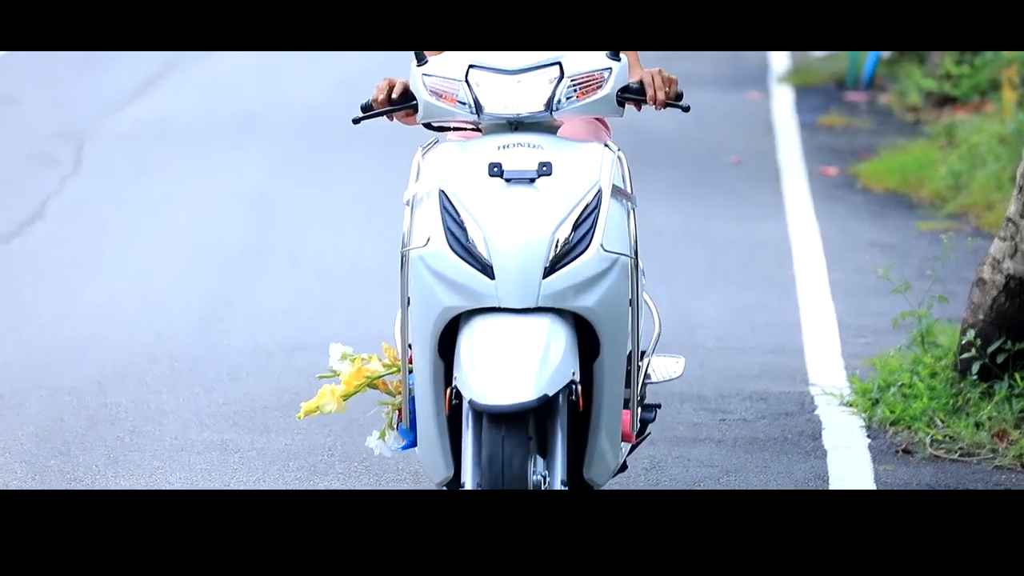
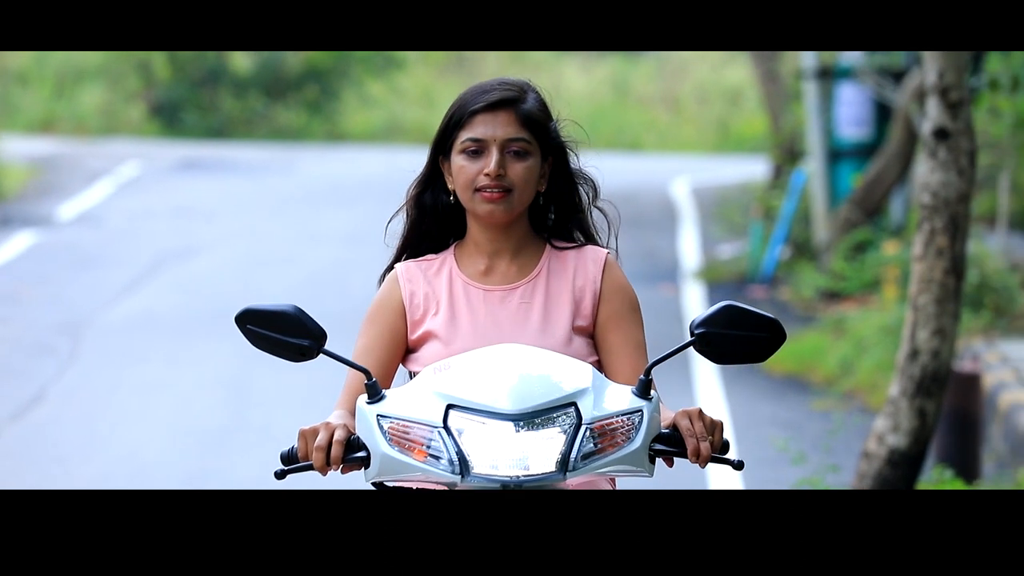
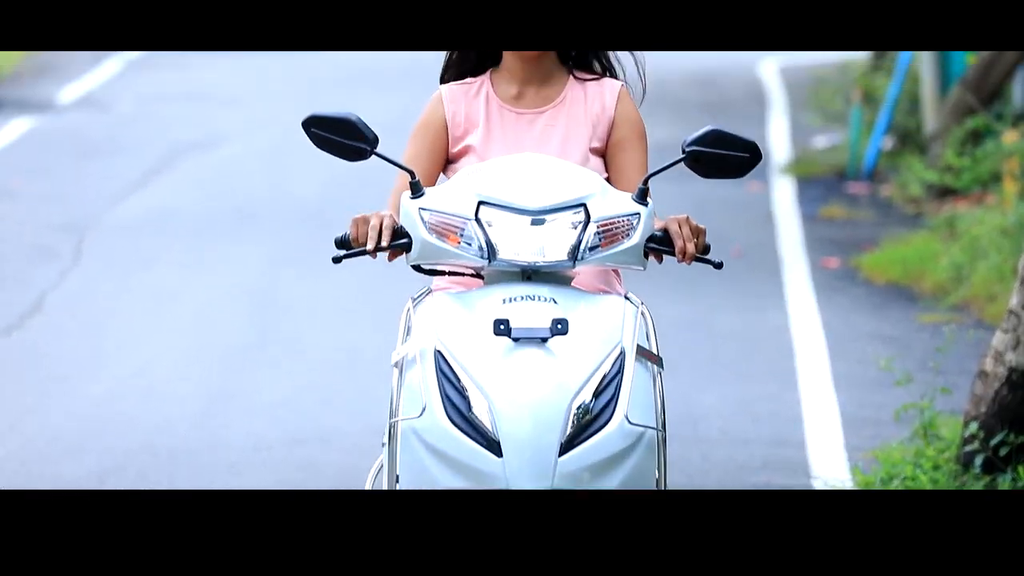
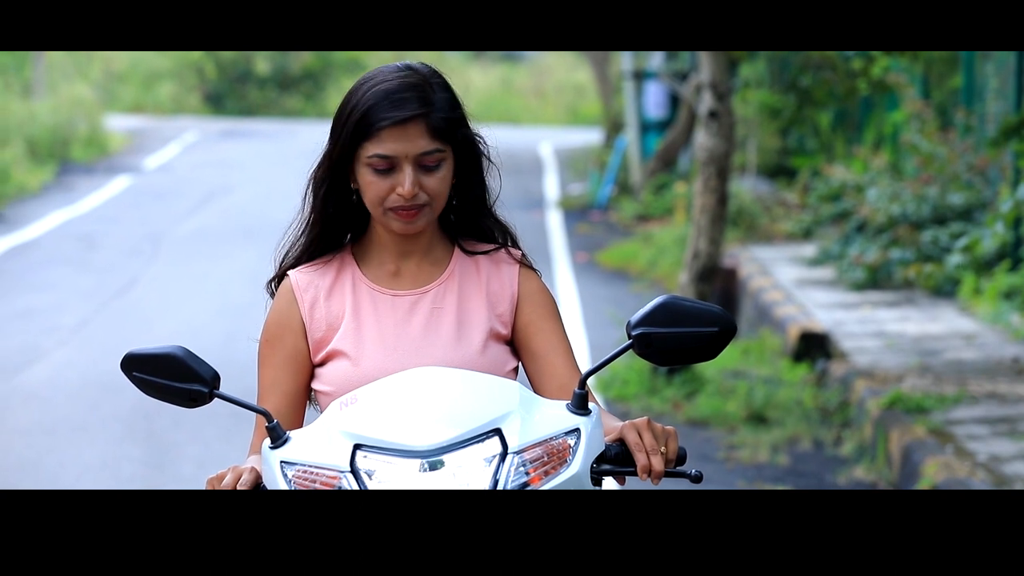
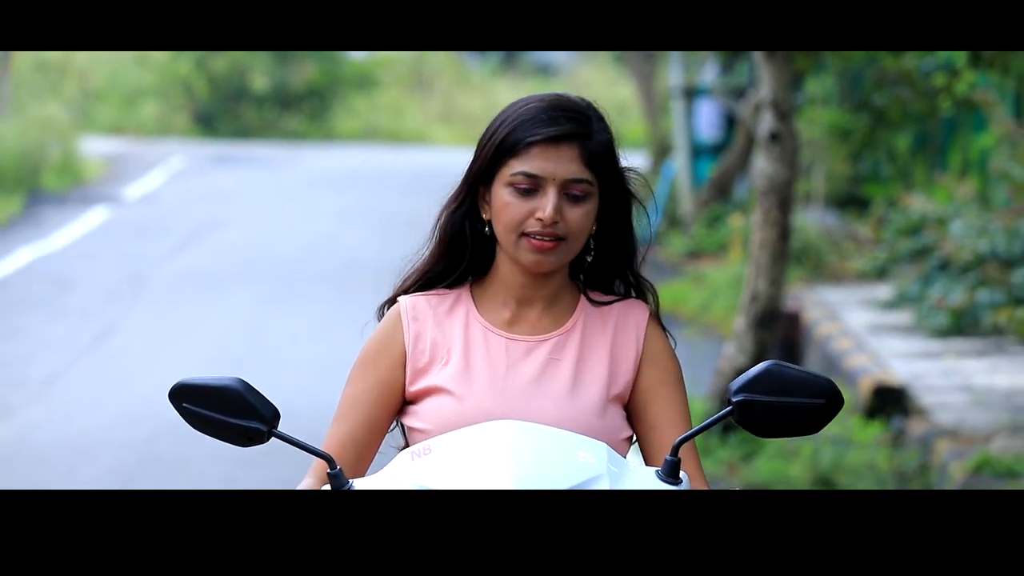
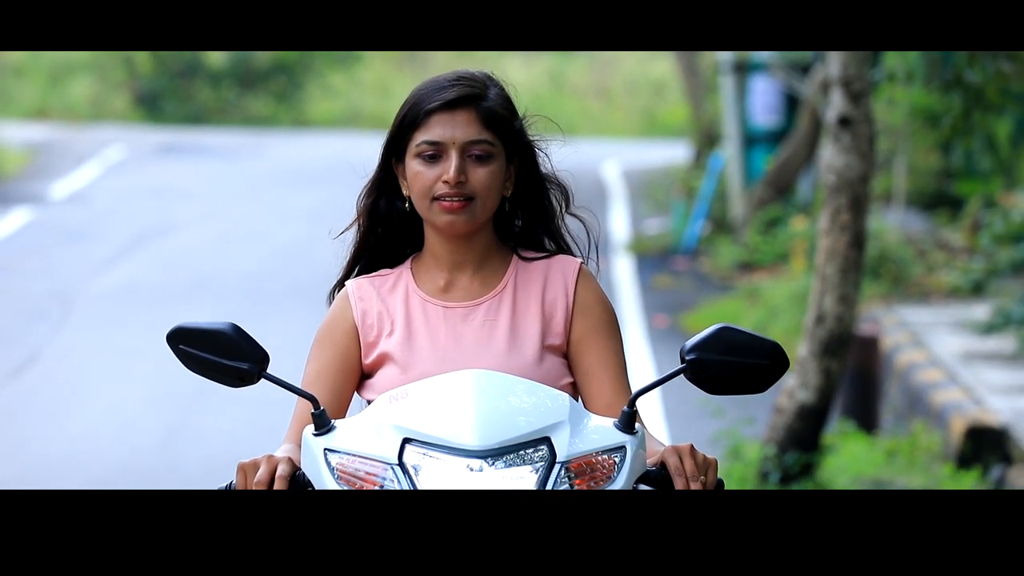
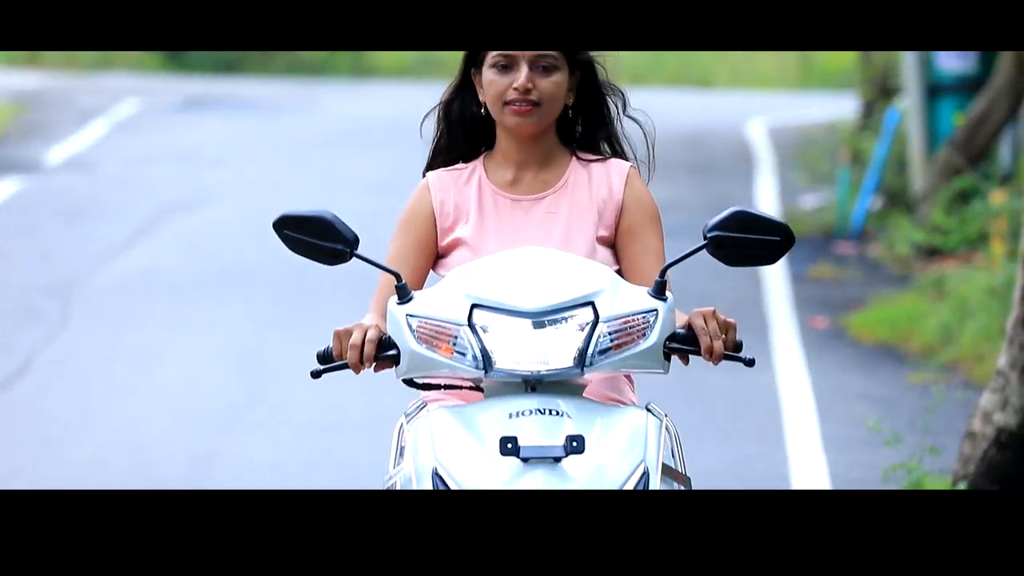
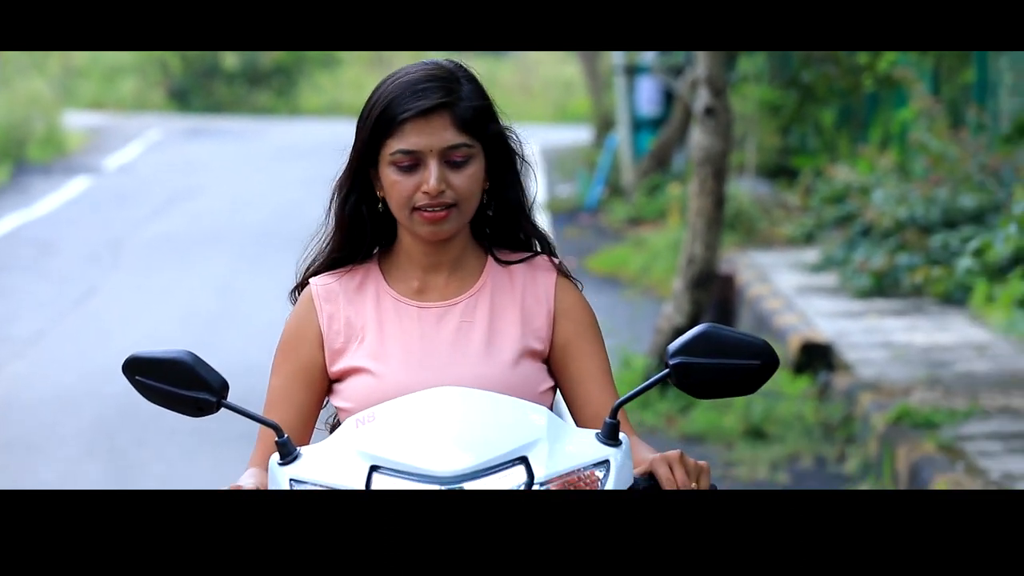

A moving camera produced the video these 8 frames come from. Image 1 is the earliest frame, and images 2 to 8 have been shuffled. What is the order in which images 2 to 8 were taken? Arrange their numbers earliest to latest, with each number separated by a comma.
3, 7, 2, 6, 5, 8, 4
